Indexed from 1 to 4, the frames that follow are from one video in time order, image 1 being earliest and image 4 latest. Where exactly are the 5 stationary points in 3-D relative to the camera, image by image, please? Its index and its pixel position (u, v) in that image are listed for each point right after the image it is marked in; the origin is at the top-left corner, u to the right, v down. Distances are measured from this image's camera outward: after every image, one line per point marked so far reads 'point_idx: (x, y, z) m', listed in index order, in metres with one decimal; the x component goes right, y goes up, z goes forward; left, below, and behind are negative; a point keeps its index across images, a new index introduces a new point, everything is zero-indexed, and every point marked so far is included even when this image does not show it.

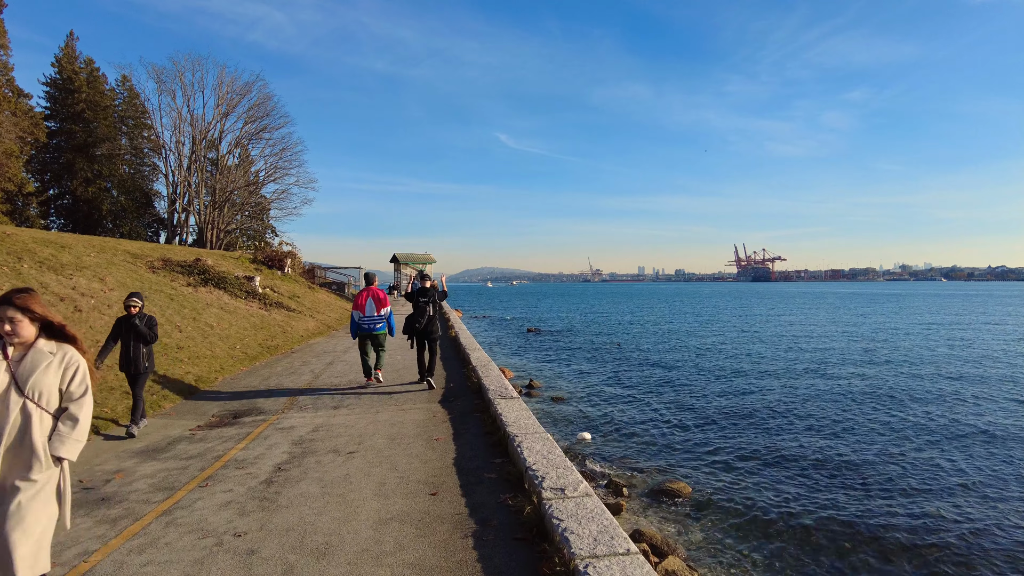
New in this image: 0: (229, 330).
0: (-6.2, -0.9, +12.2) m
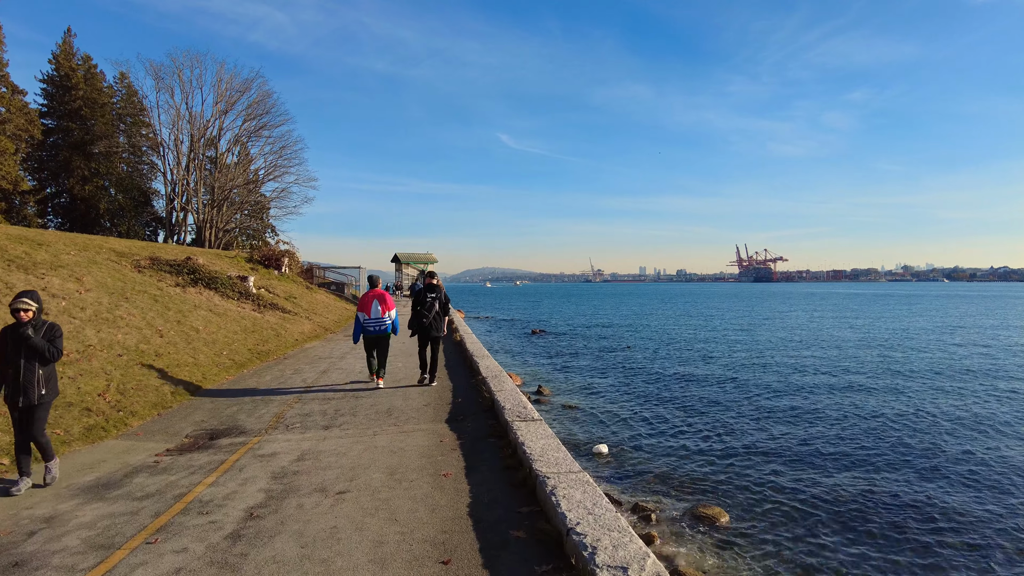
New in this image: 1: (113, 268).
0: (-6.0, -1.0, +11.3) m
1: (-9.2, +0.5, +12.9) m
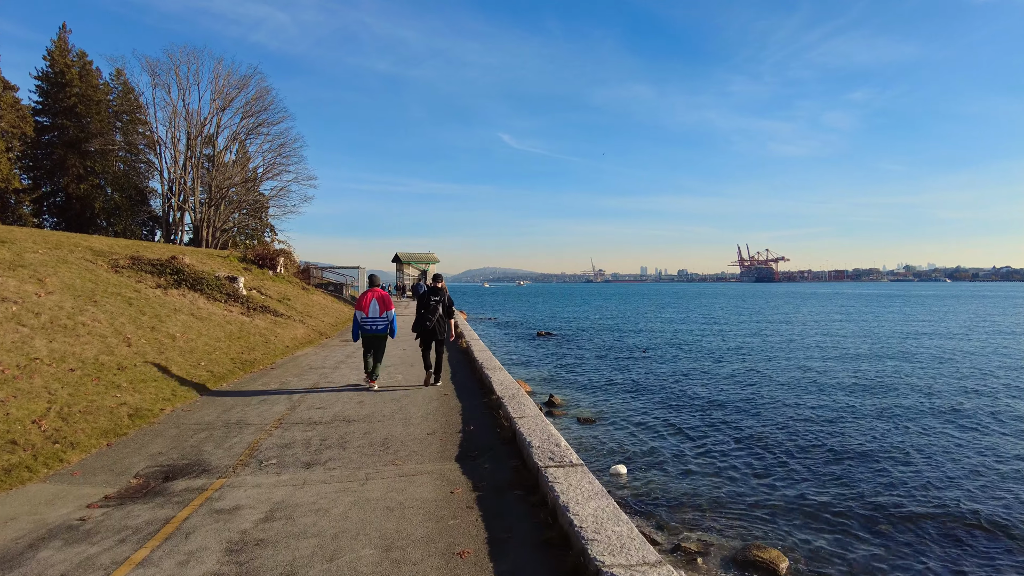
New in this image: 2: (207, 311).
0: (-5.7, -1.0, +10.1) m
1: (-9.0, +0.4, +11.8) m
2: (-6.9, -0.5, +12.7) m
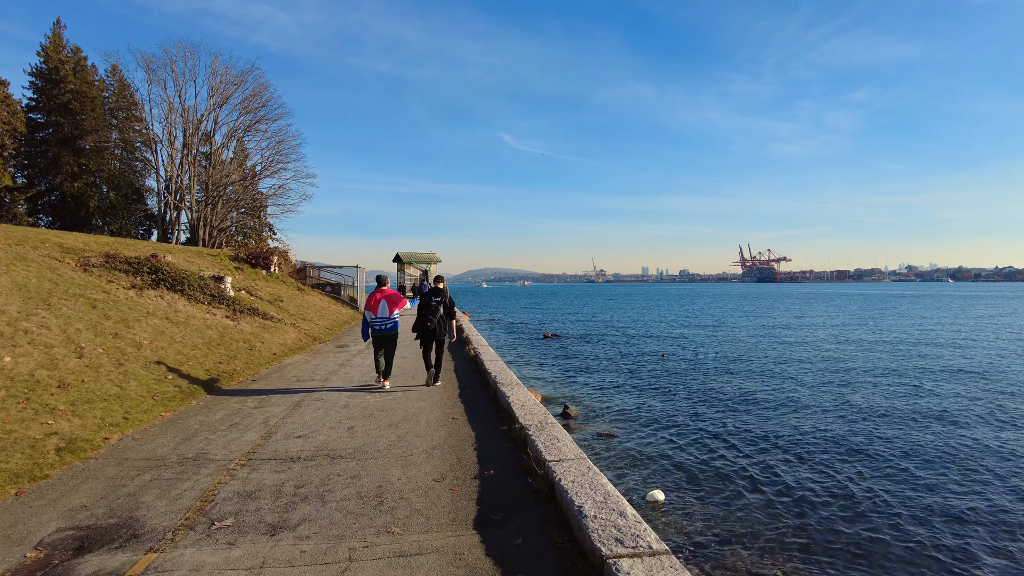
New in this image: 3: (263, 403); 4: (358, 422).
0: (-5.5, -1.0, +8.8) m
1: (-8.7, +0.4, +10.5) m
2: (-6.7, -0.5, +11.5) m
3: (-3.3, -1.5, +7.3) m
4: (-1.6, -1.4, +6.0) m
